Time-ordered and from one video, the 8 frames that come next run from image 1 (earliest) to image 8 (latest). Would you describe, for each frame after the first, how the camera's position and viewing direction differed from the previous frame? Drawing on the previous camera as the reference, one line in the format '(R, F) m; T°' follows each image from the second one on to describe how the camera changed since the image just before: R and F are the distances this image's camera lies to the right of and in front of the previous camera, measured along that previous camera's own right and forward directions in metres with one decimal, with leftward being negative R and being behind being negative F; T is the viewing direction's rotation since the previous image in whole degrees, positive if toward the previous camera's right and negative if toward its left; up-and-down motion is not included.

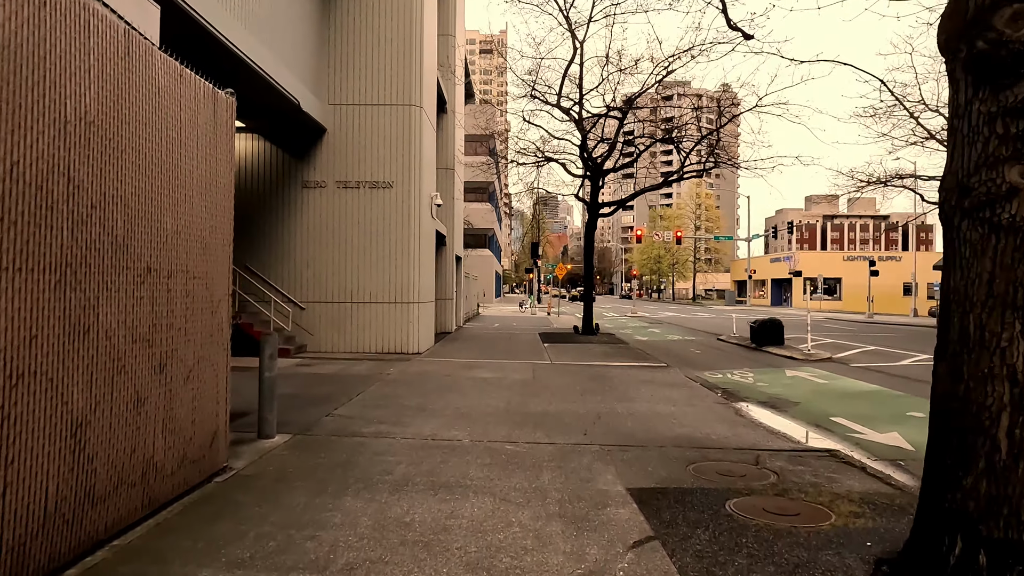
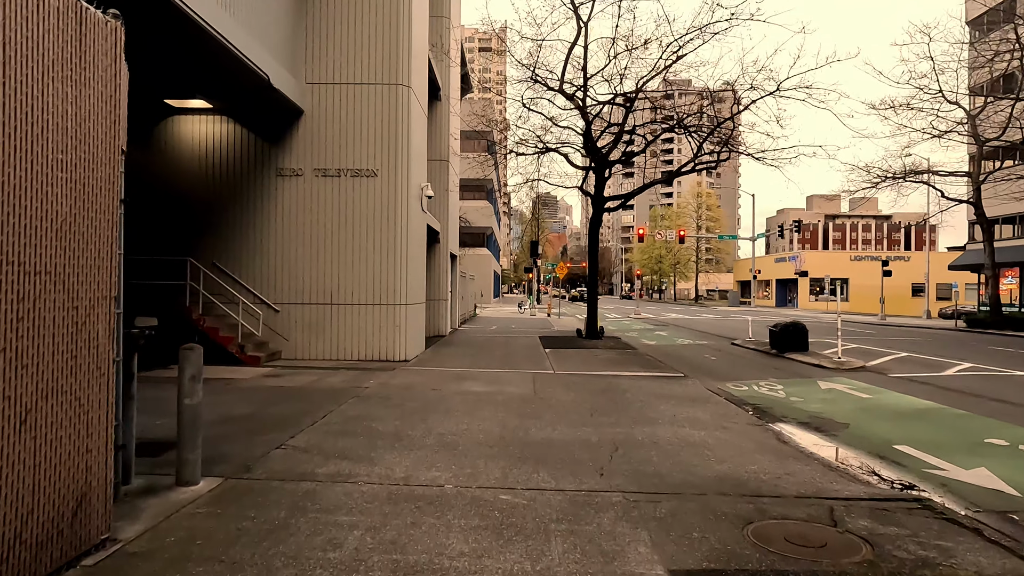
(0.0, +1.5) m; 0°
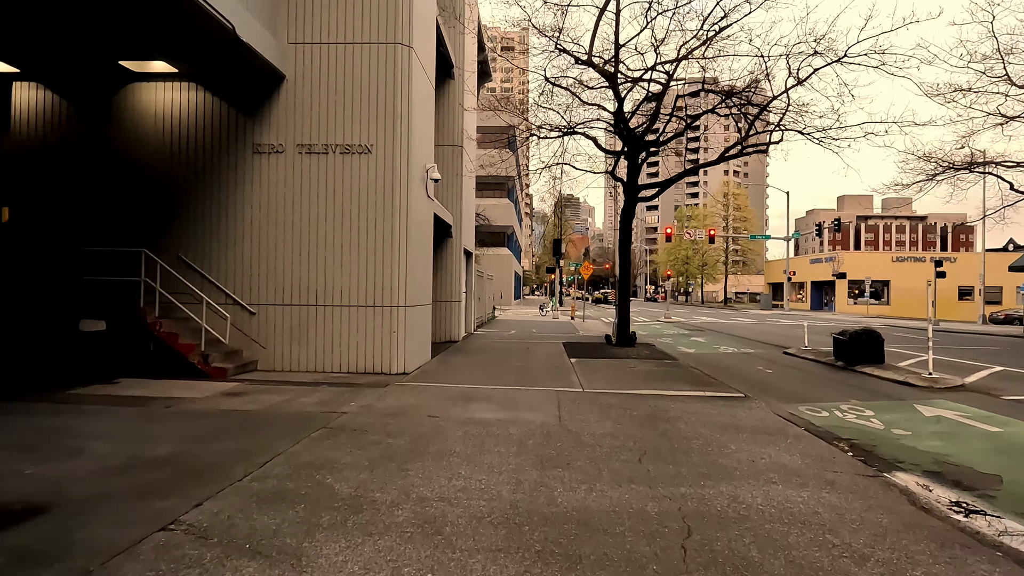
(0.0, +2.3) m; -2°
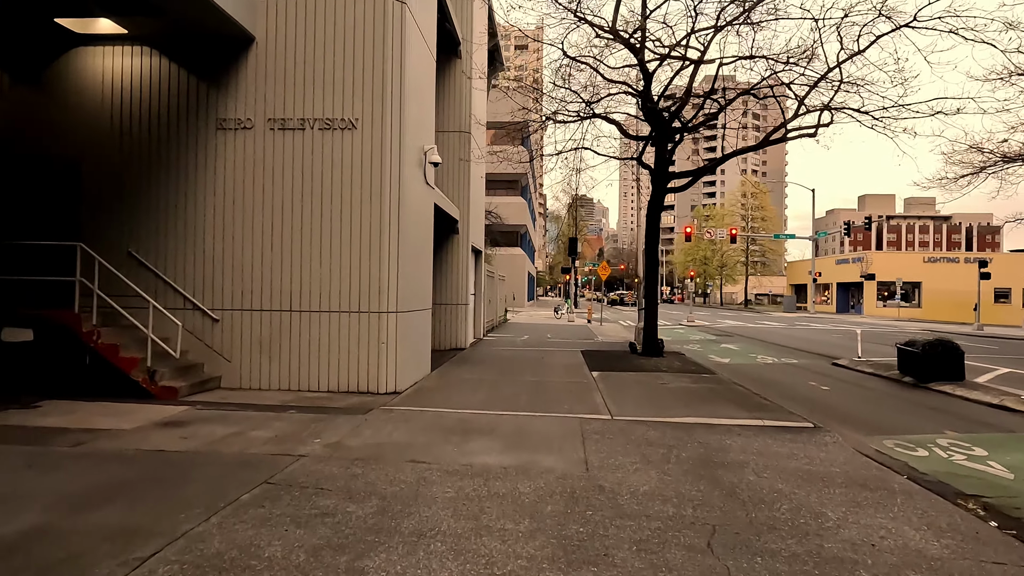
(0.0, +1.9) m; -1°
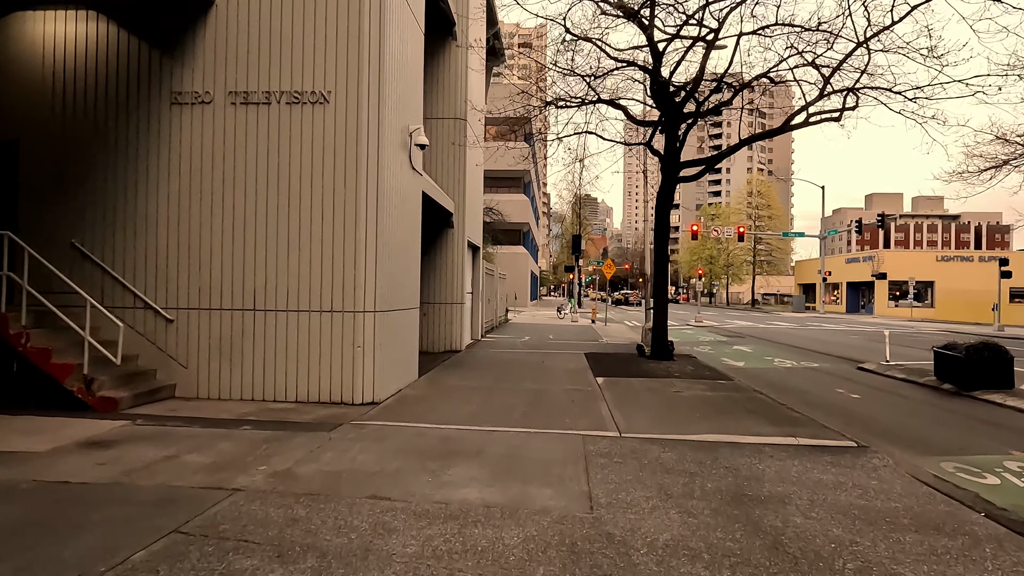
(+0.1, +1.2) m; 0°
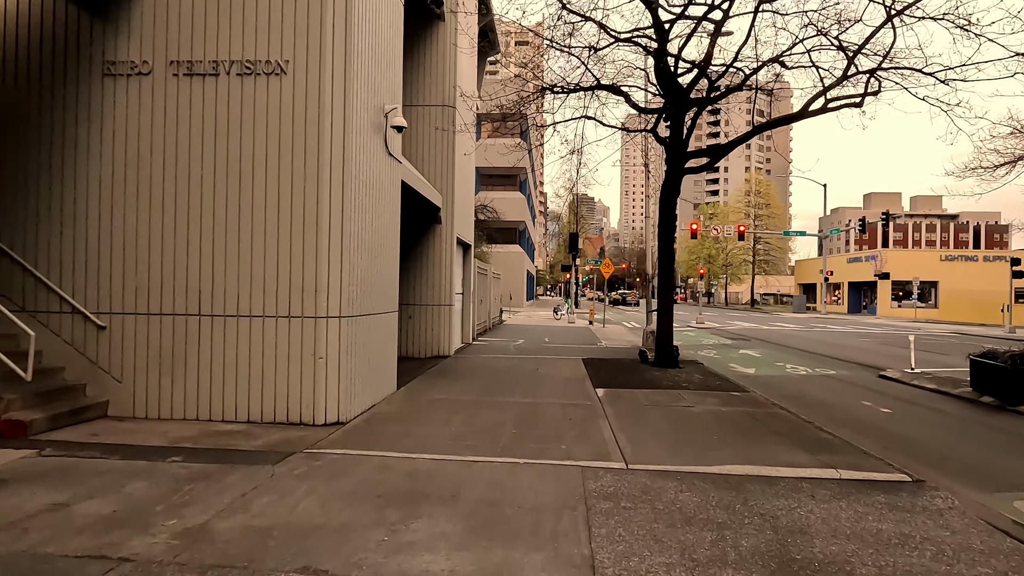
(+0.1, +1.2) m; 0°
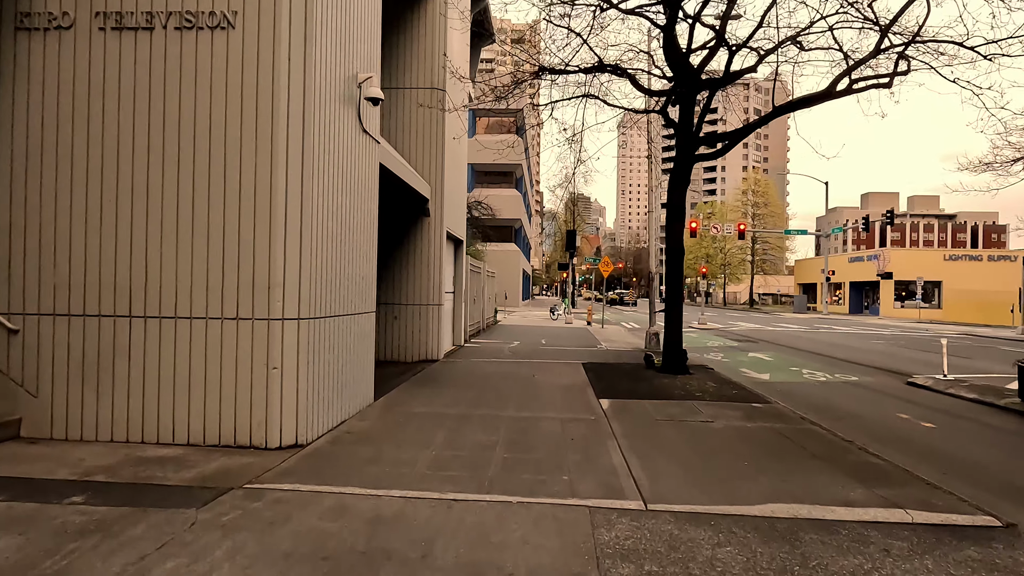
(0.0, +1.2) m; 0°
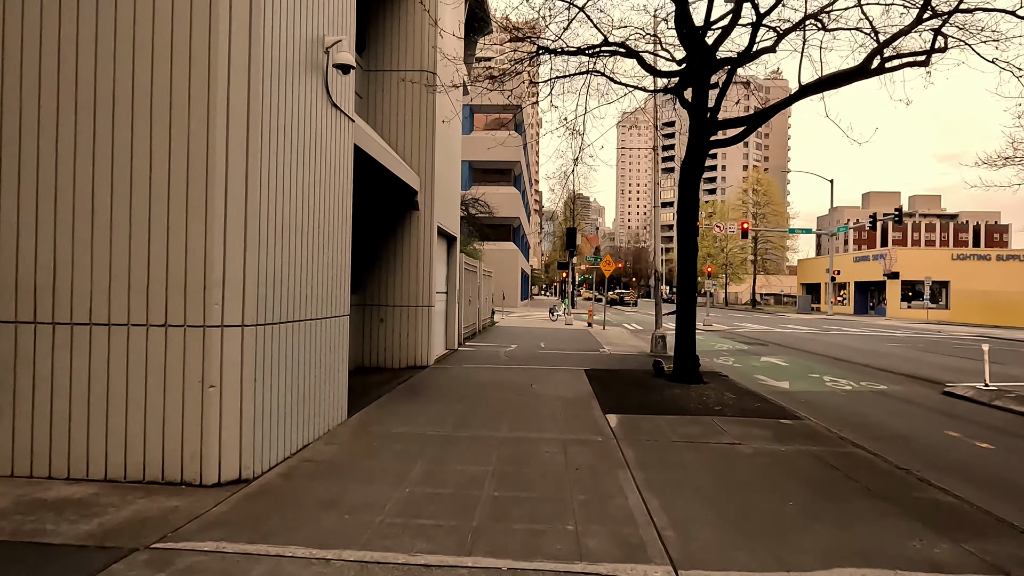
(+0.1, +1.1) m; 0°
